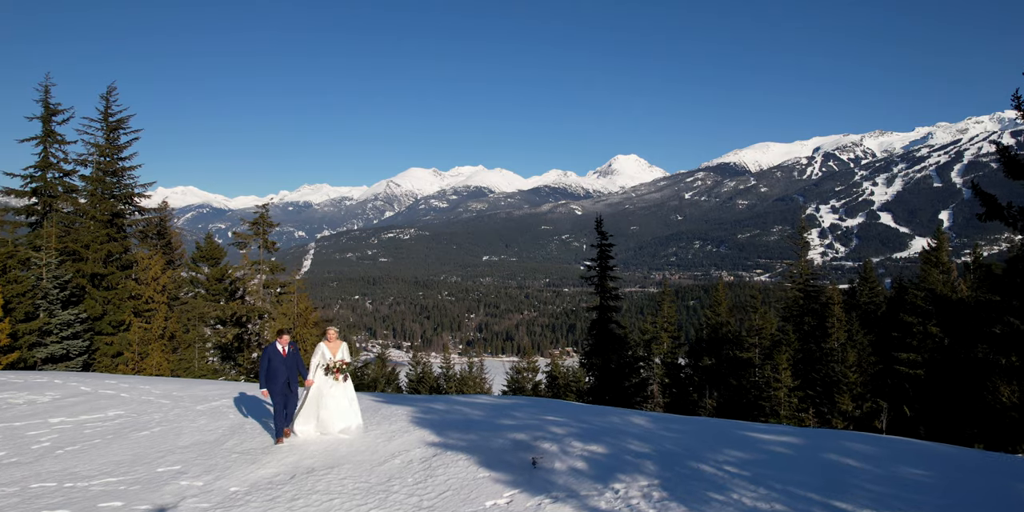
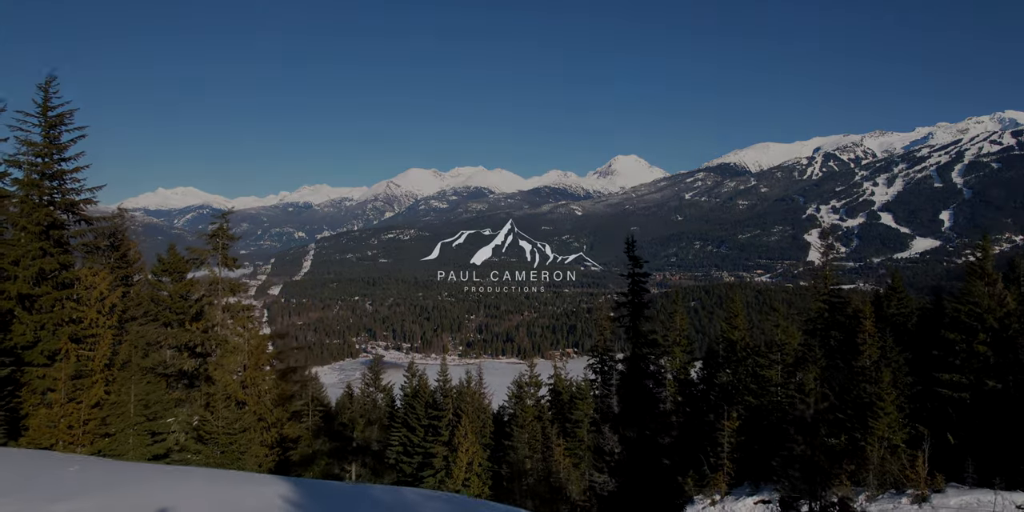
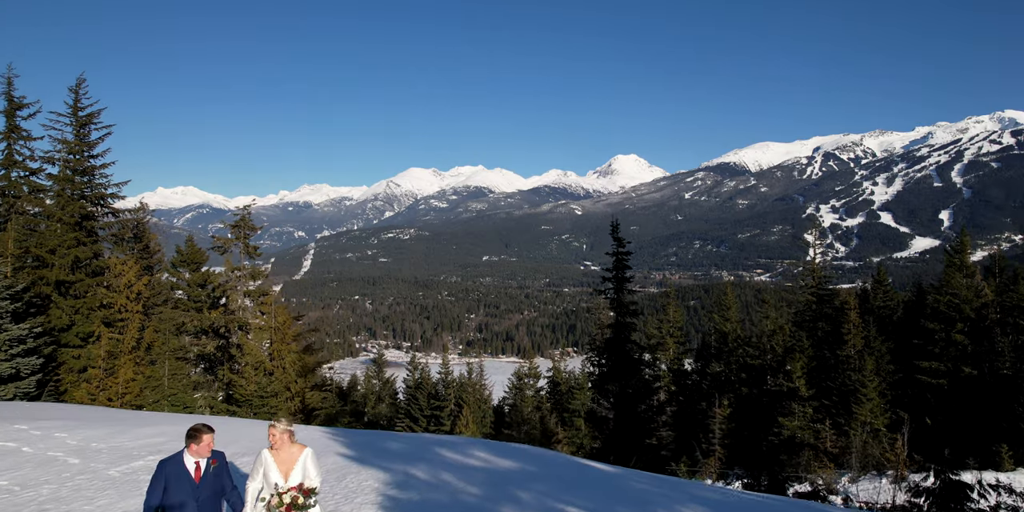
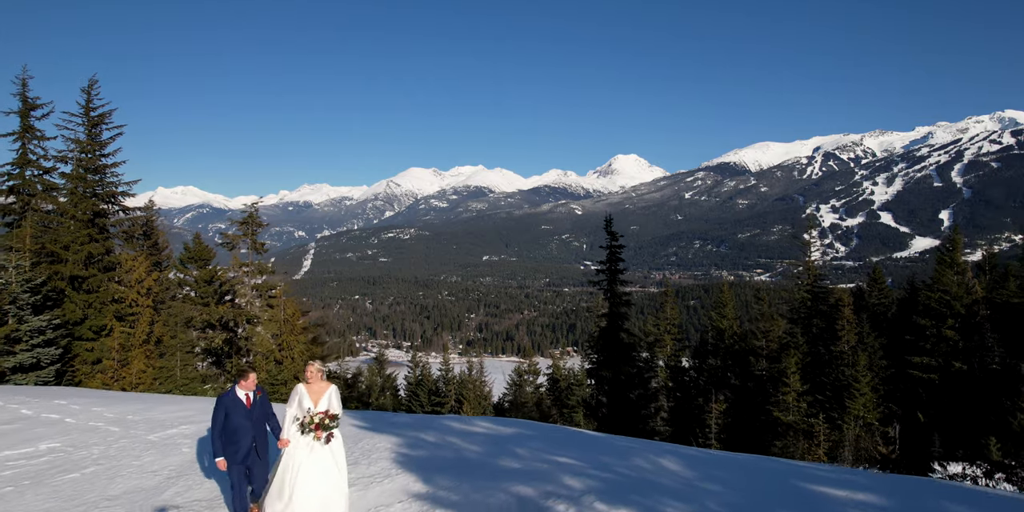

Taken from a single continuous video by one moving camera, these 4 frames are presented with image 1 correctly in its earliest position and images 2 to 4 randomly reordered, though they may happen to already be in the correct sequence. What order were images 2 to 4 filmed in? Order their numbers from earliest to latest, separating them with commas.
4, 3, 2
